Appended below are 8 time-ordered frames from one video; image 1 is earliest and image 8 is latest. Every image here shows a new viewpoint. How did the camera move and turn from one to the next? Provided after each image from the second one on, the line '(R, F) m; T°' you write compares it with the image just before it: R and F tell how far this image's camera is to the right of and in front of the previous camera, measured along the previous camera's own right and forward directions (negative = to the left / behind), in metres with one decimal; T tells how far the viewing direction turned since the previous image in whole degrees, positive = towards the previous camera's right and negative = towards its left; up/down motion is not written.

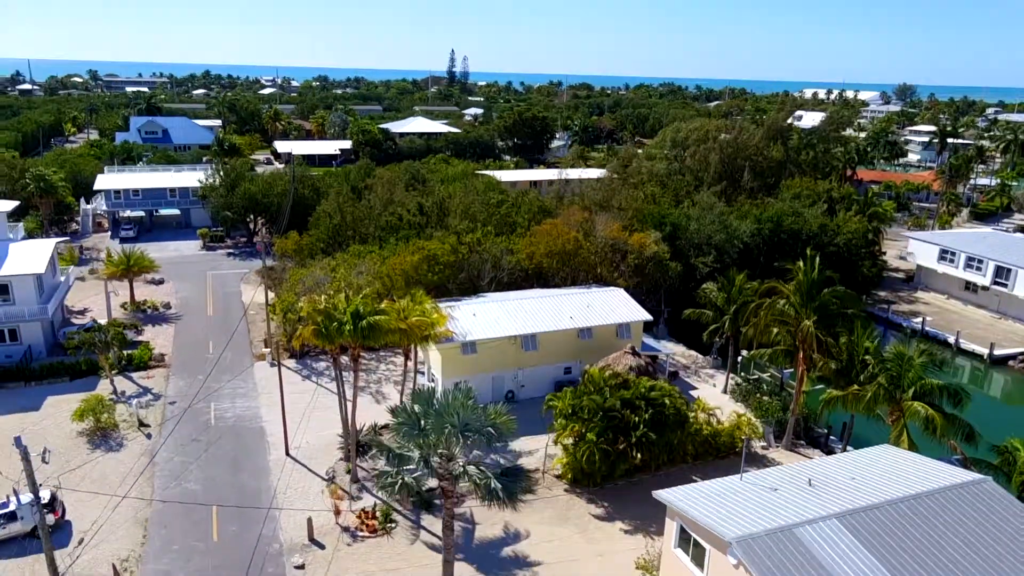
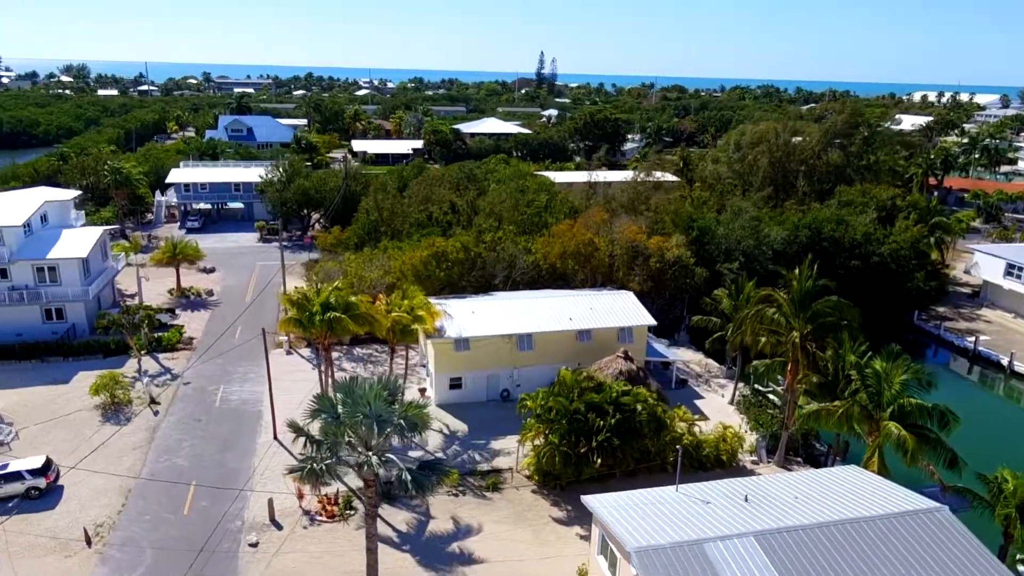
(+3.9, +0.2) m; -7°
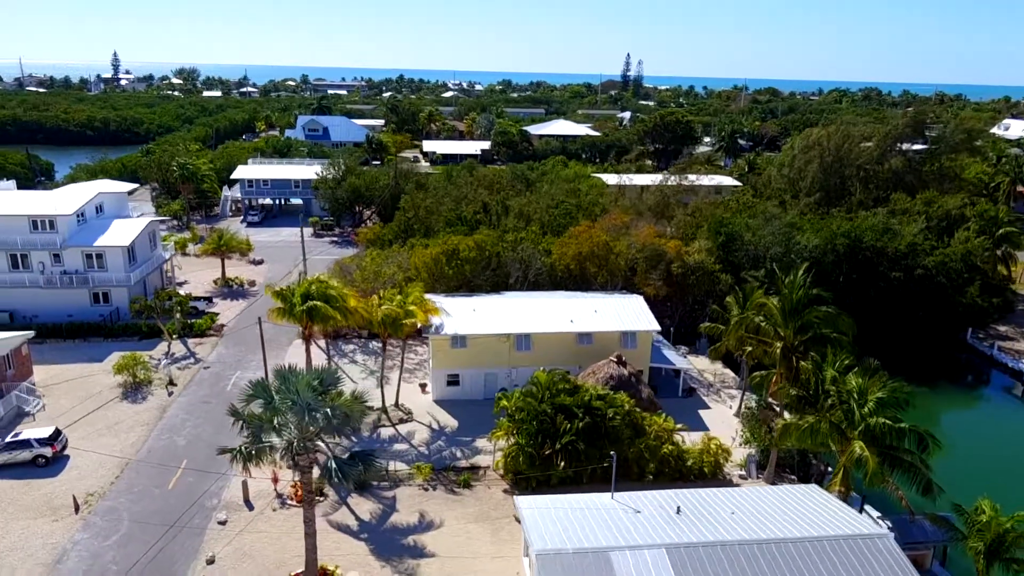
(+3.6, +0.2) m; -7°
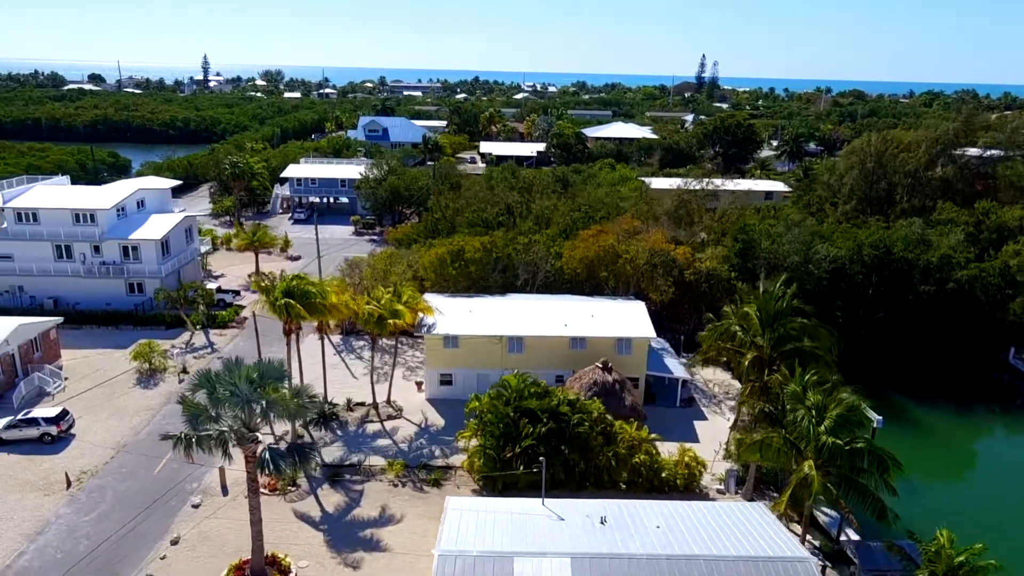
(+3.4, +0.1) m; -6°
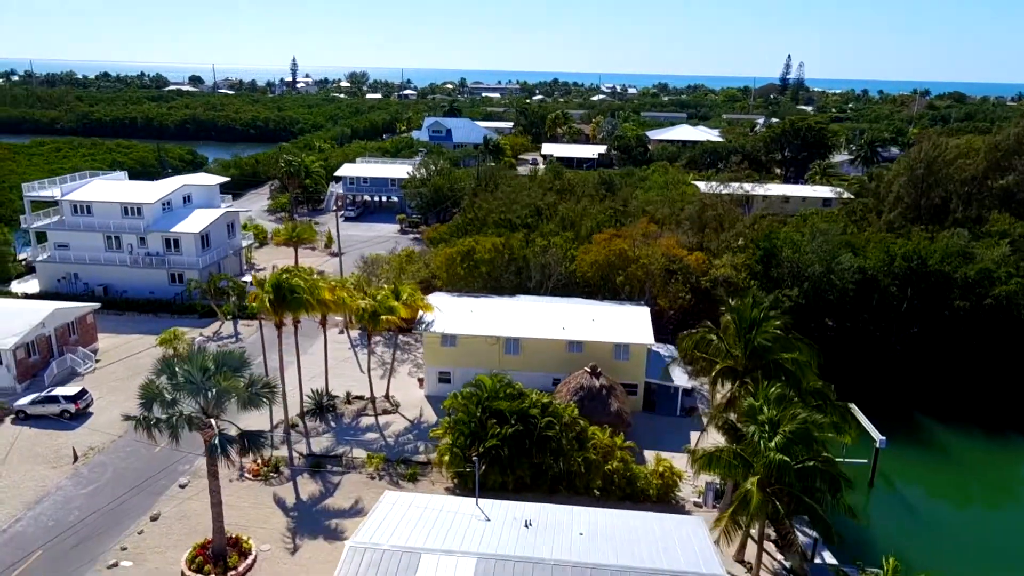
(+3.4, +0.1) m; -6°
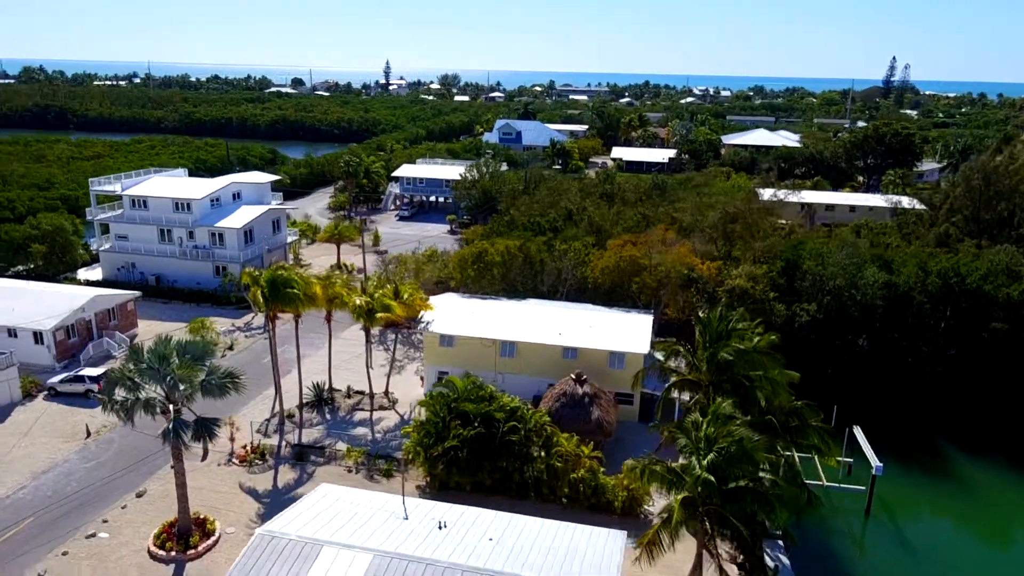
(+3.8, +0.2) m; -7°
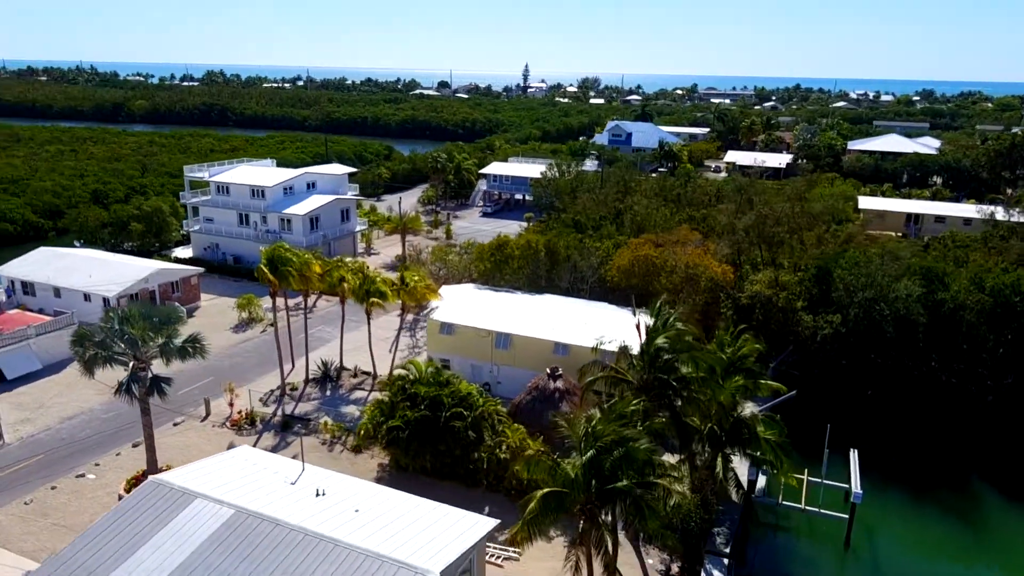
(+6.0, +0.5) m; -11°
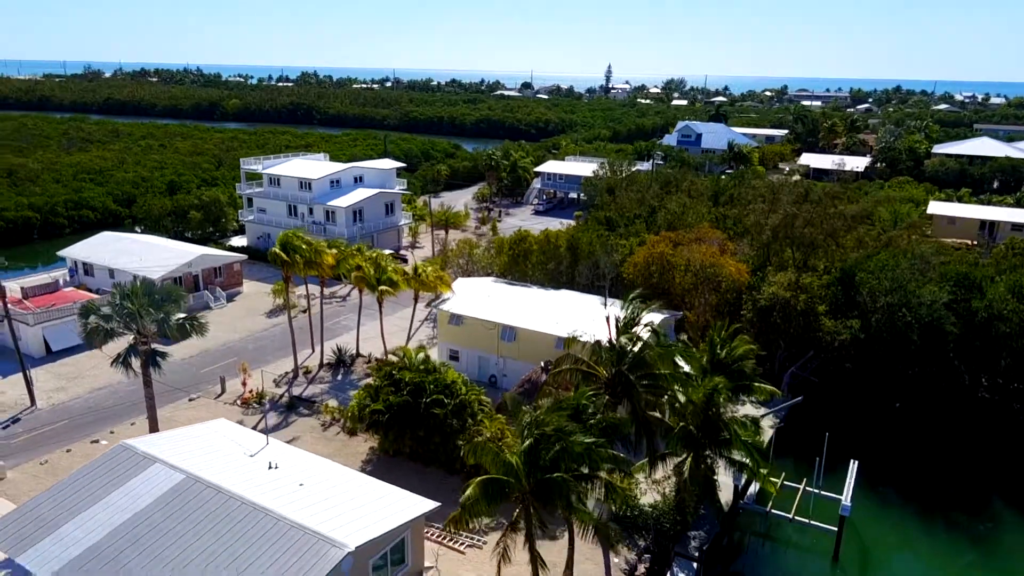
(+3.2, +0.2) m; -6°
